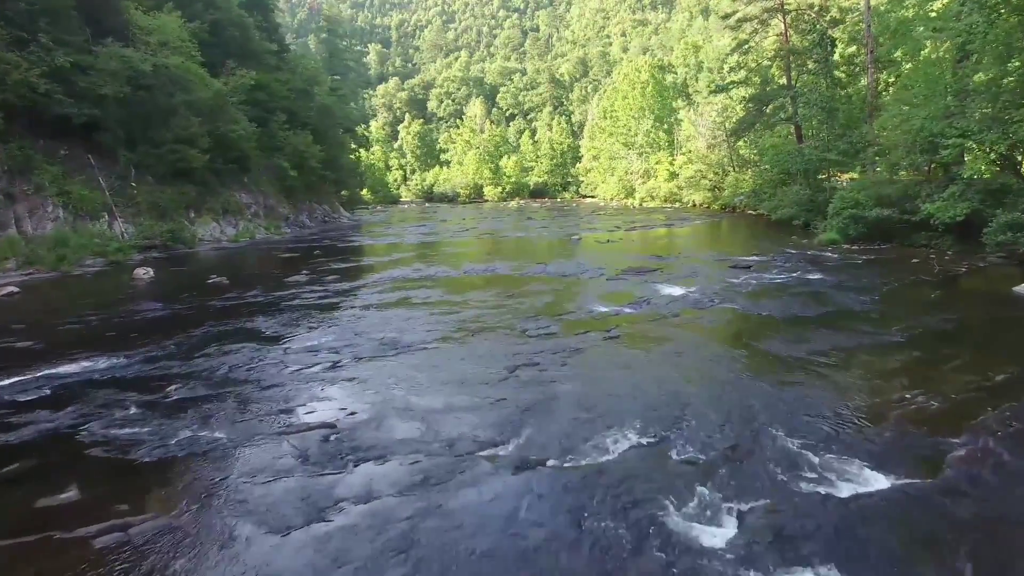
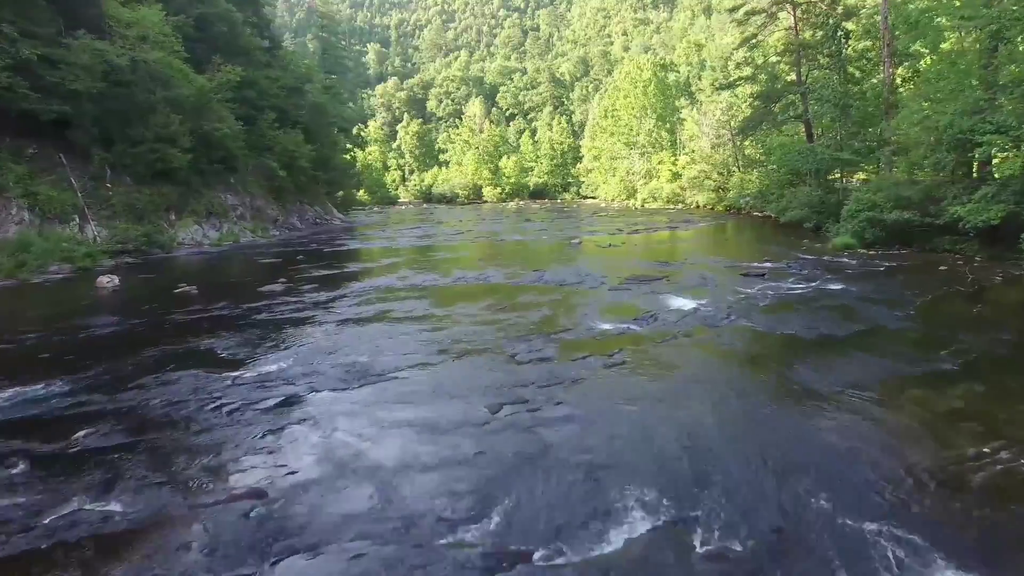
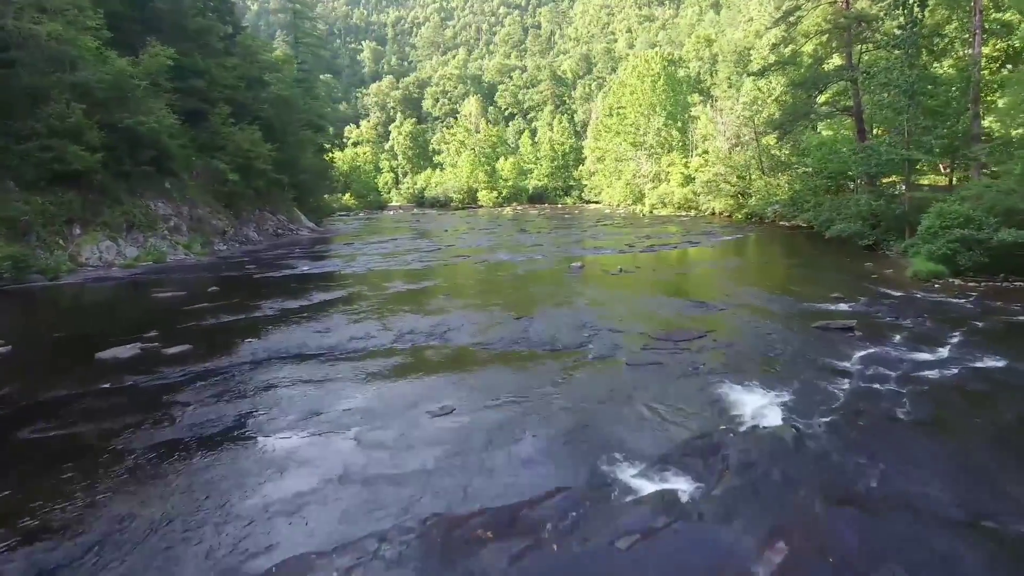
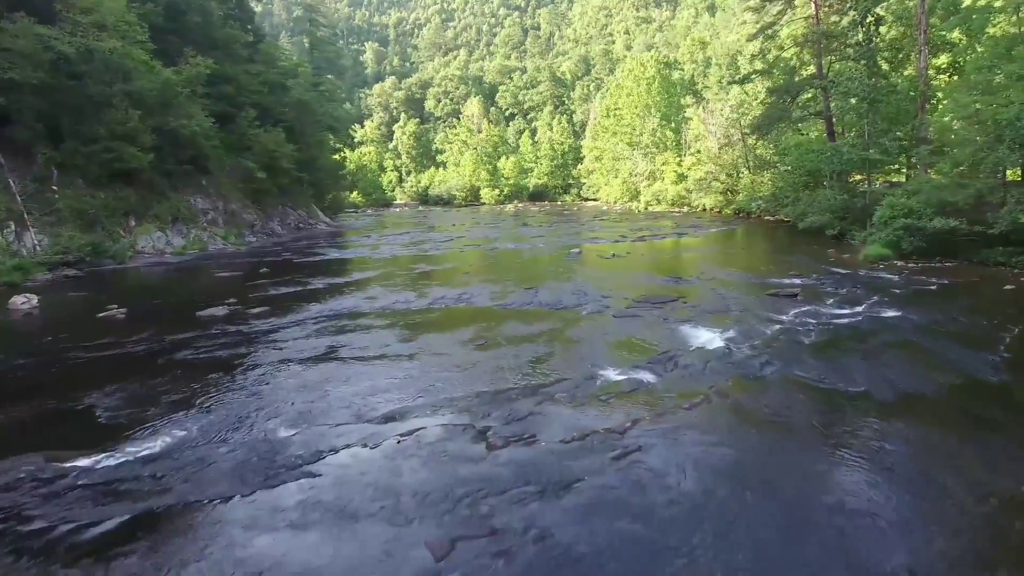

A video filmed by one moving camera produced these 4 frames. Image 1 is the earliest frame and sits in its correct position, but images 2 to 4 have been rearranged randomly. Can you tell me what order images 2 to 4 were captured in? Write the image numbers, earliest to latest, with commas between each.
2, 4, 3
